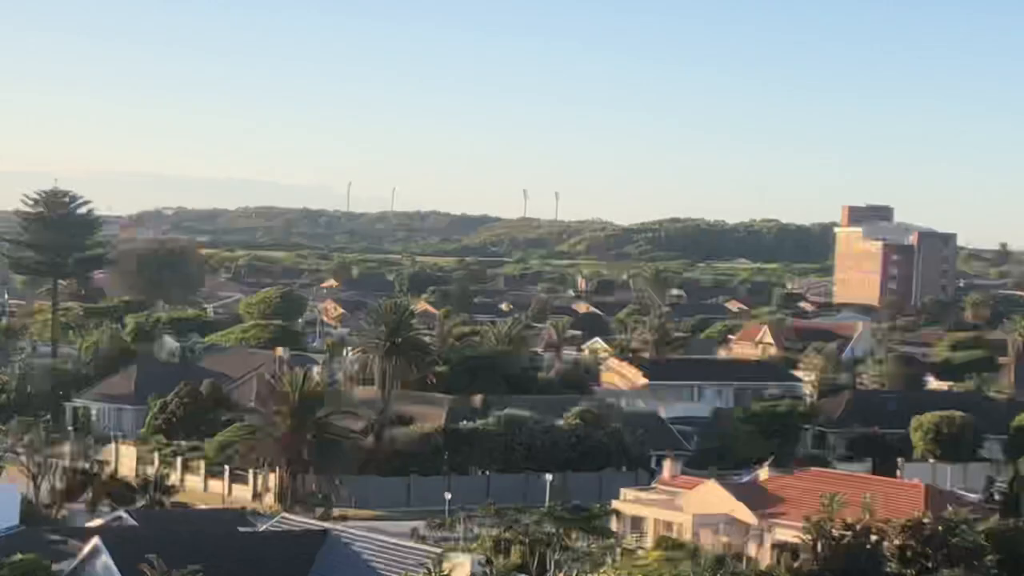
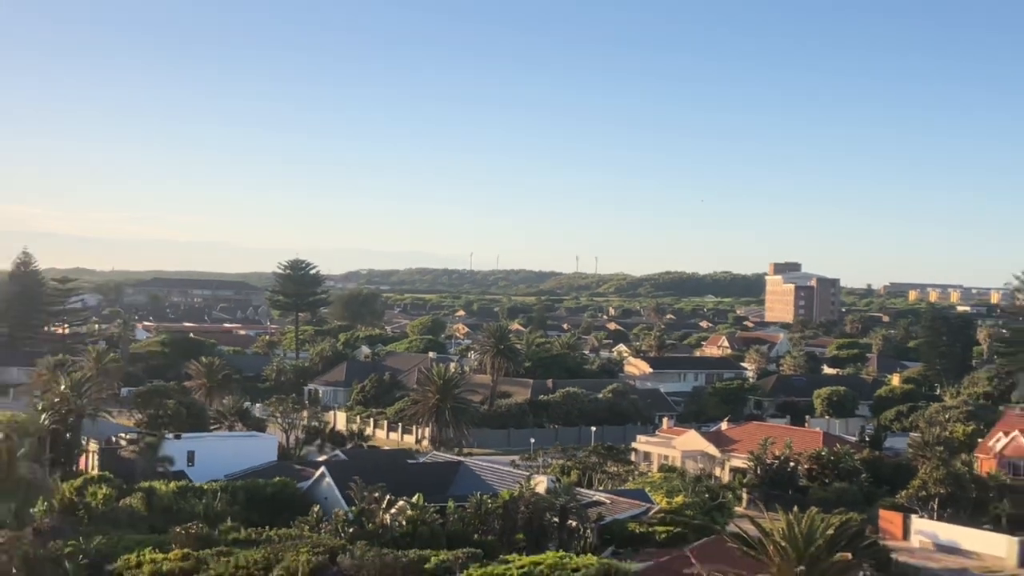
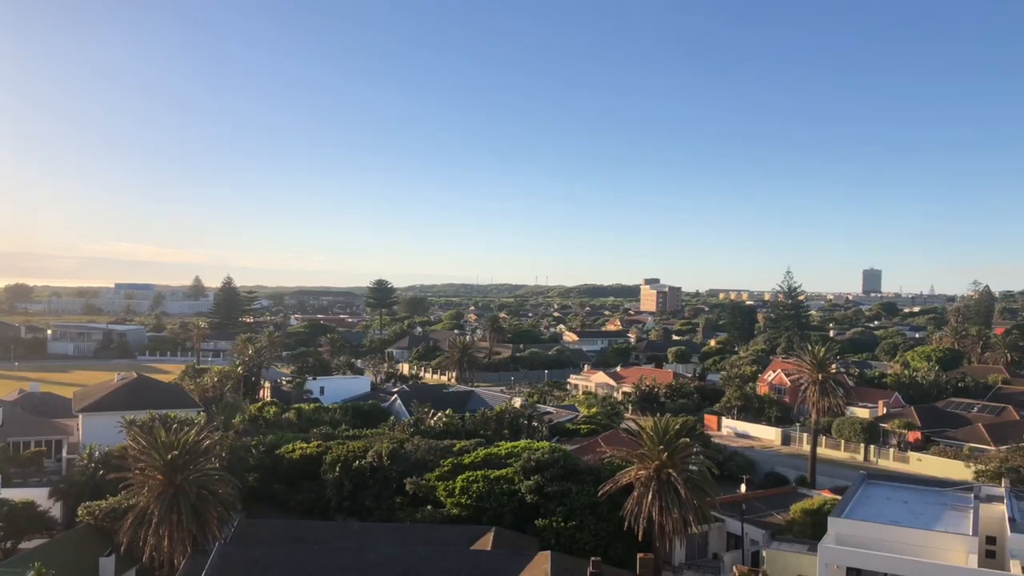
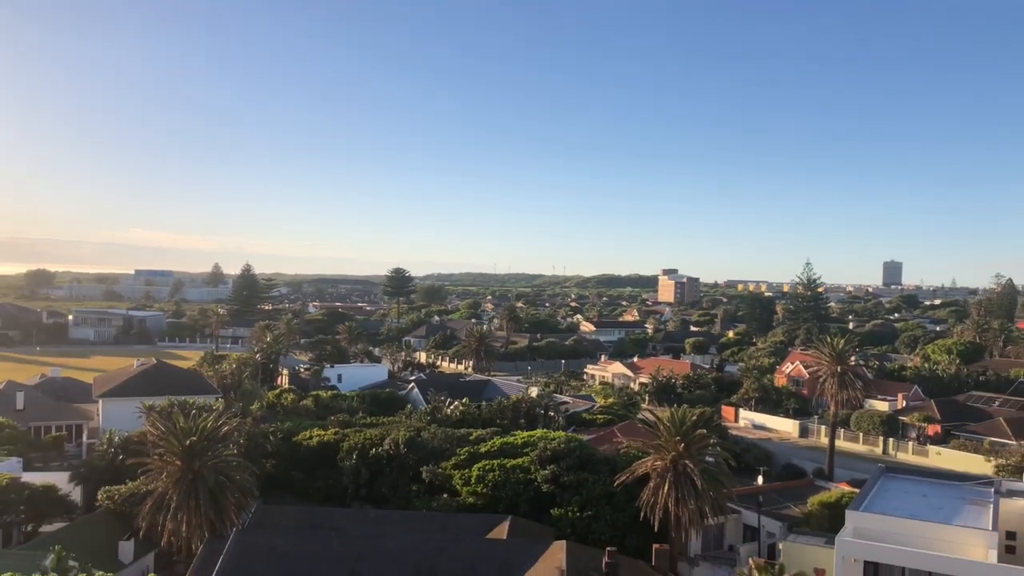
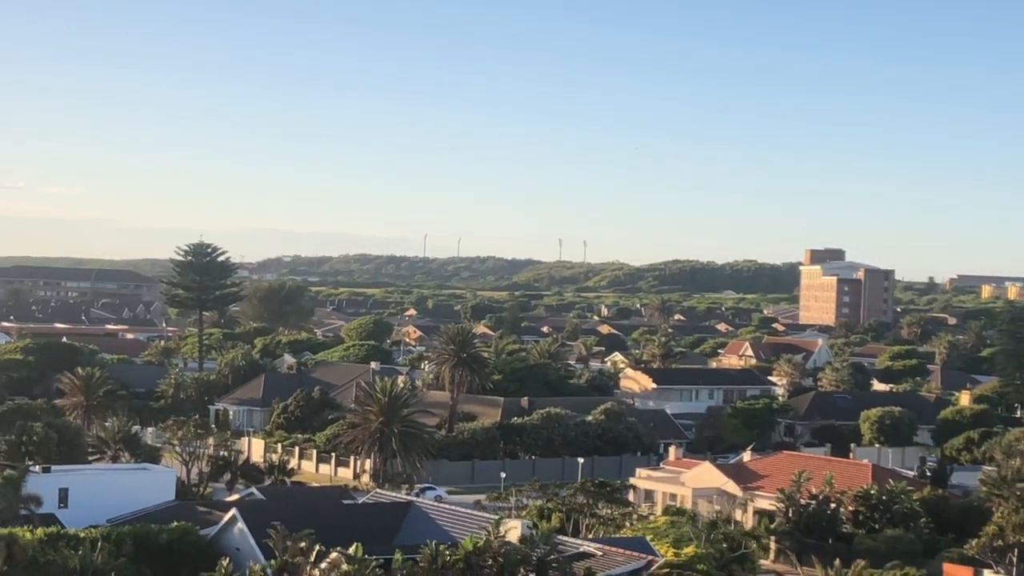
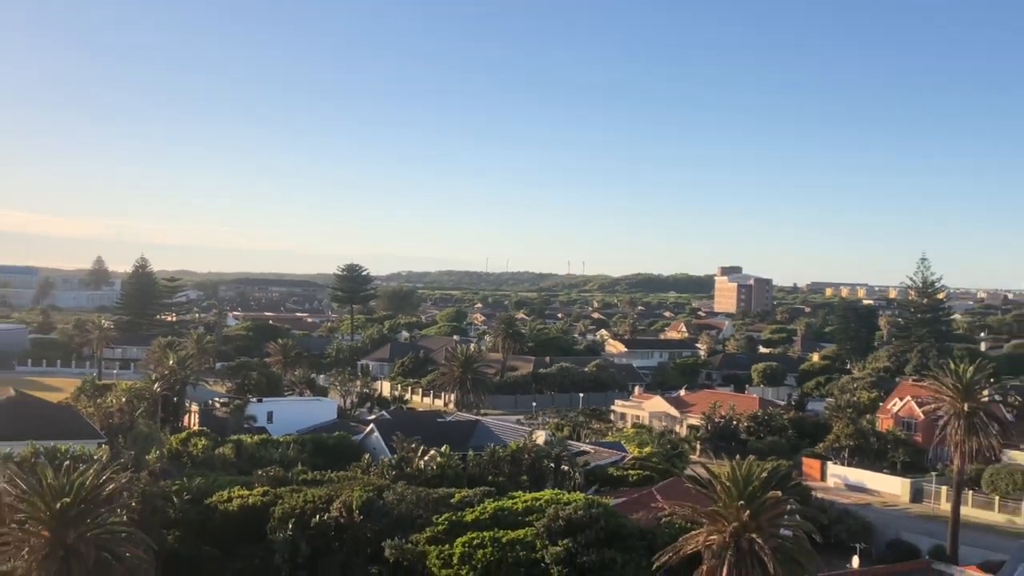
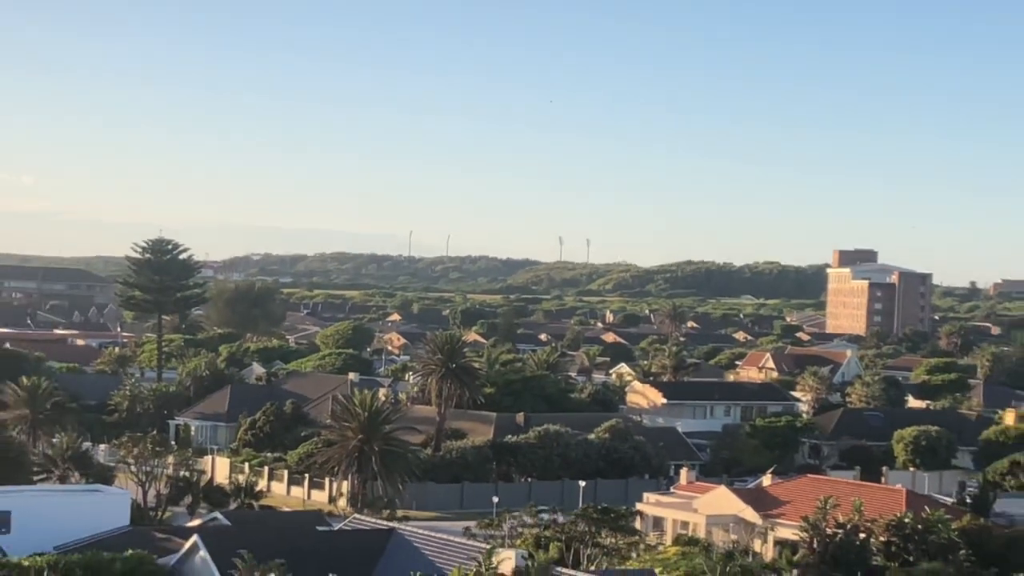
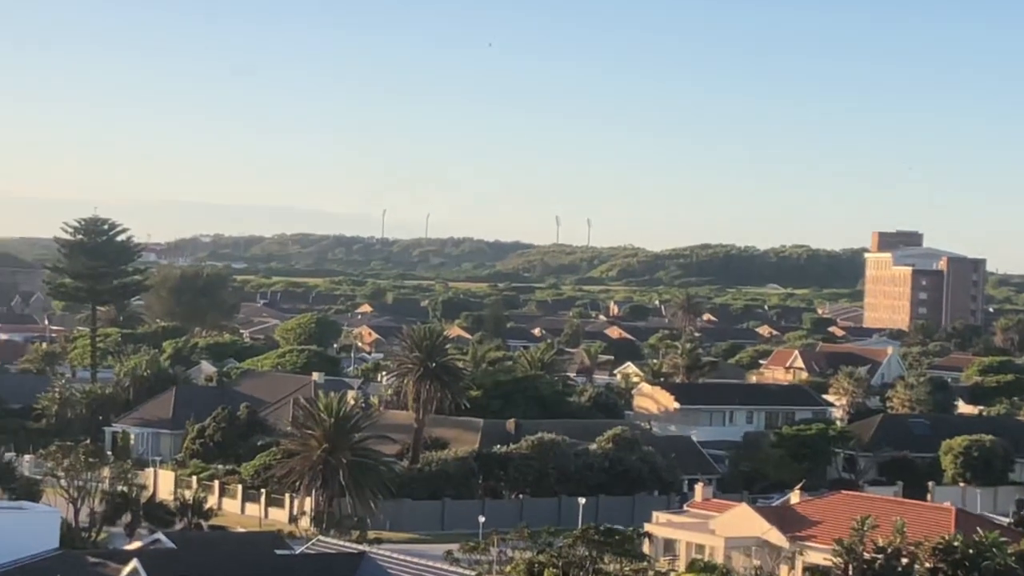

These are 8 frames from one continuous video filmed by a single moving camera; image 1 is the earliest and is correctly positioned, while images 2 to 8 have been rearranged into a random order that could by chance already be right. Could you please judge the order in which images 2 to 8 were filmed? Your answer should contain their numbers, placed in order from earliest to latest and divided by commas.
8, 7, 5, 2, 6, 4, 3
